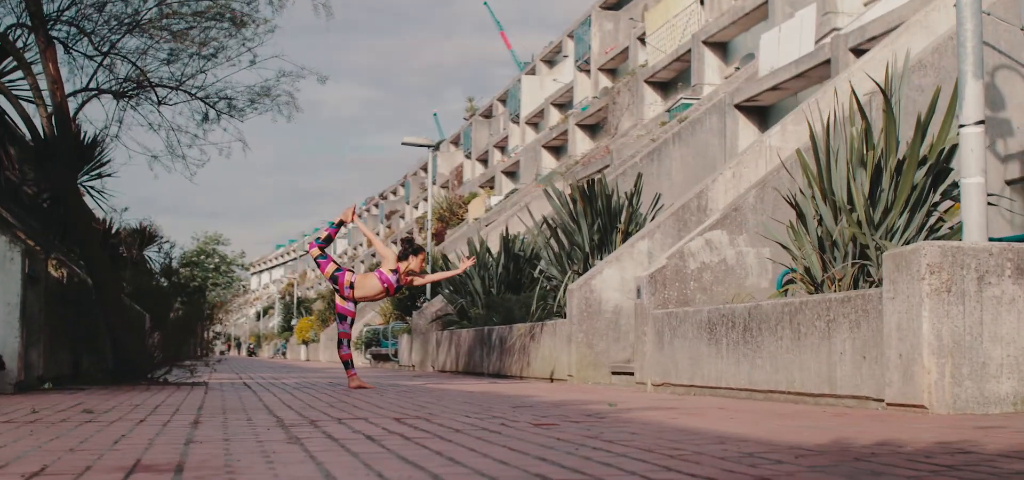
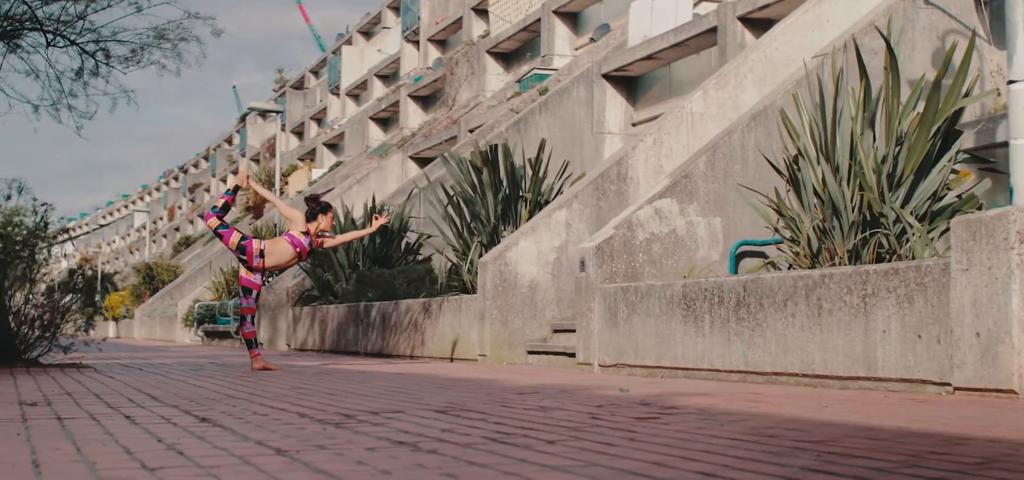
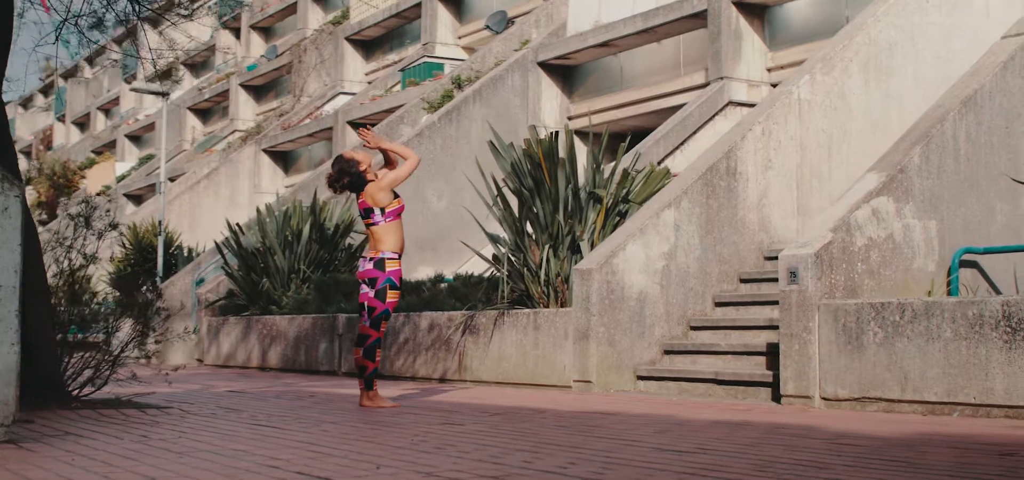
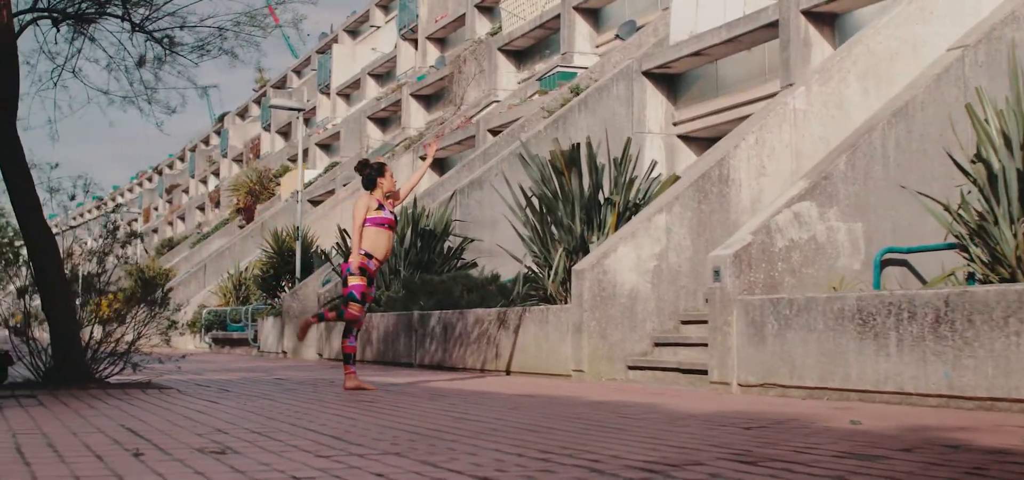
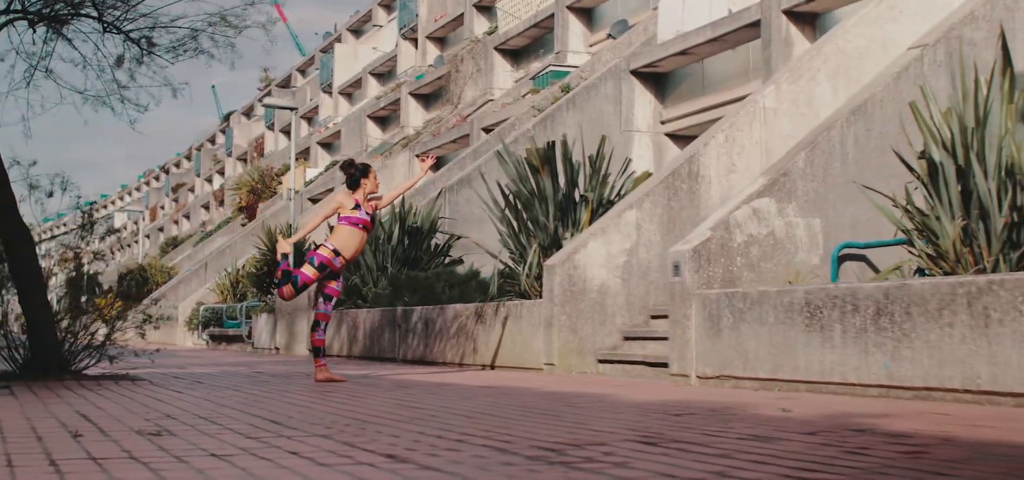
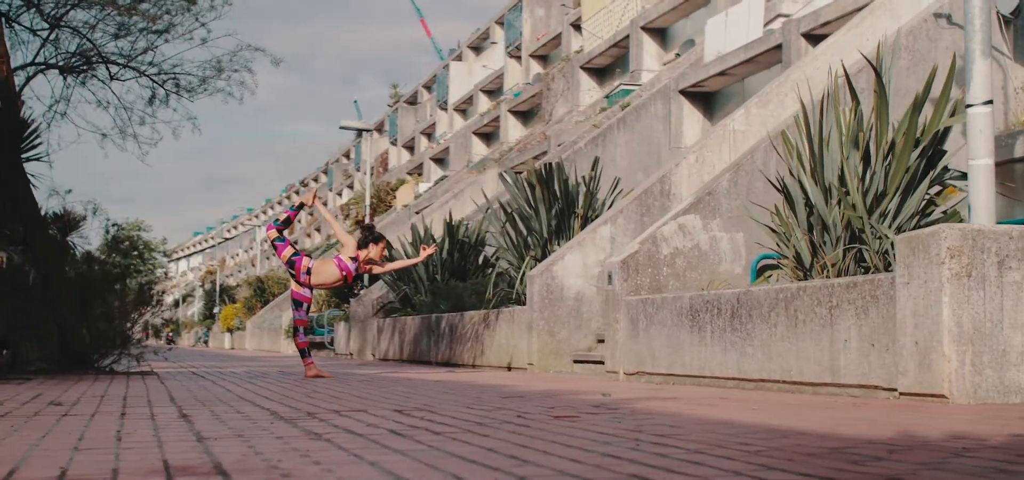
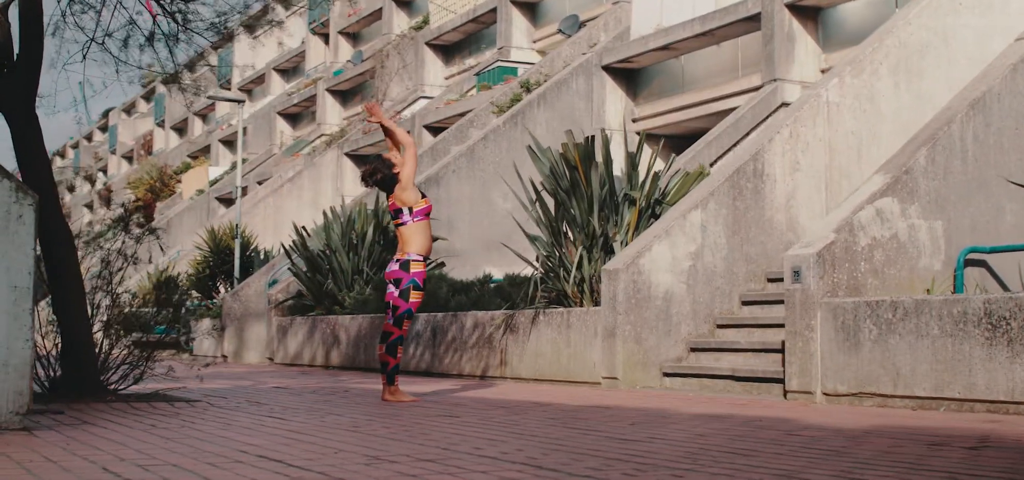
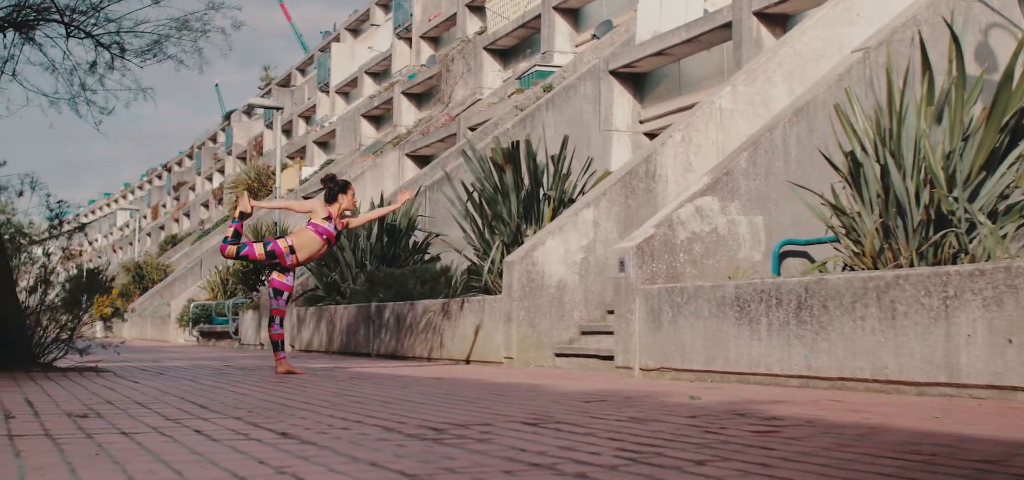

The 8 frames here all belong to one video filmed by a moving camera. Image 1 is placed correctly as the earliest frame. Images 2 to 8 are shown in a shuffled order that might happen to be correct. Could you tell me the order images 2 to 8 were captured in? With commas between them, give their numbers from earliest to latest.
6, 2, 8, 5, 4, 7, 3
